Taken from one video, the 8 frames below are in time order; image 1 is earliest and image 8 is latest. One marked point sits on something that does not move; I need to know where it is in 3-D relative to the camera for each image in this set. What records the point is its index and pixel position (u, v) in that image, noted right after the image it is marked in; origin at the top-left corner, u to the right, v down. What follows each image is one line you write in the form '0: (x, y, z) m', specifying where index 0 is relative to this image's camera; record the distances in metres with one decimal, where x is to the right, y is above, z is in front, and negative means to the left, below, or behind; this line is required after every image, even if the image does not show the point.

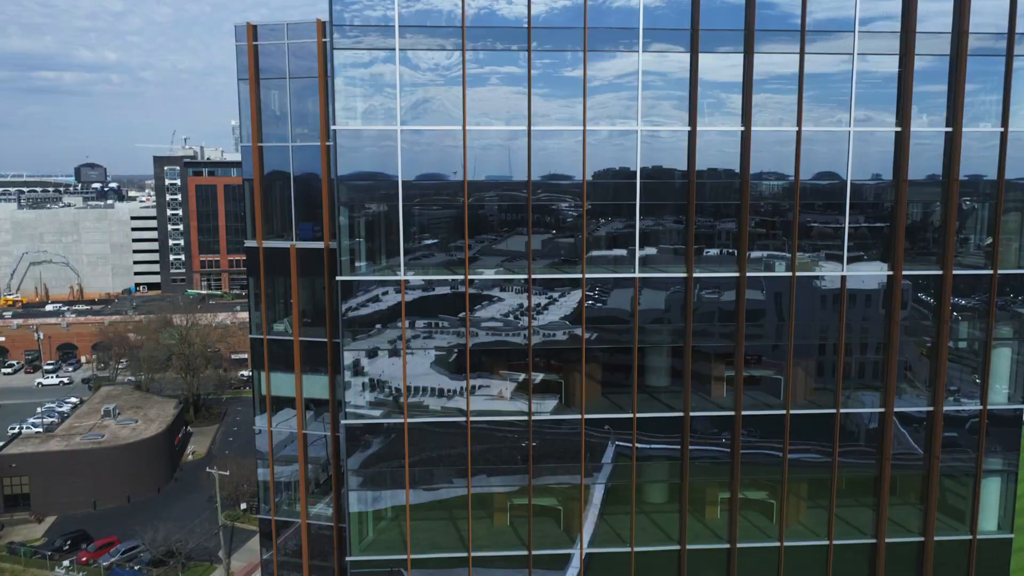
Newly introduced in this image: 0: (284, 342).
0: (-6.8, -1.7, +16.9) m
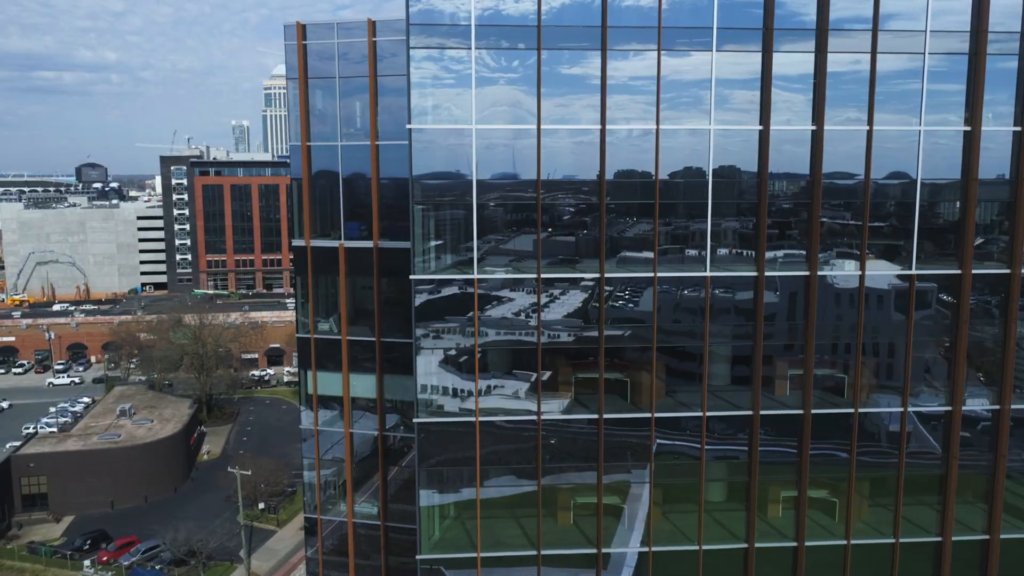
0: (-5.4, -1.7, +16.9) m
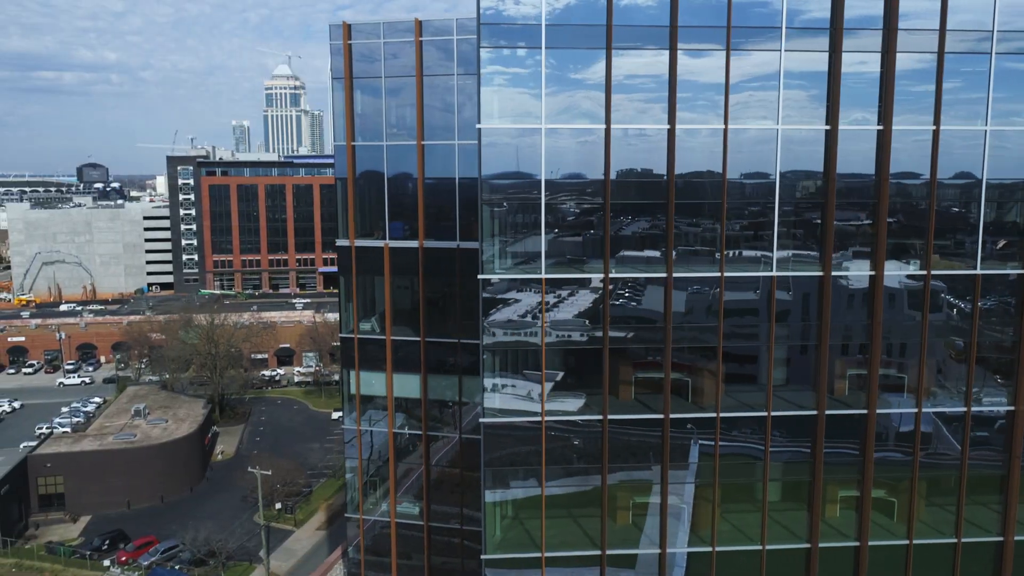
0: (-4.2, -1.7, +16.9) m
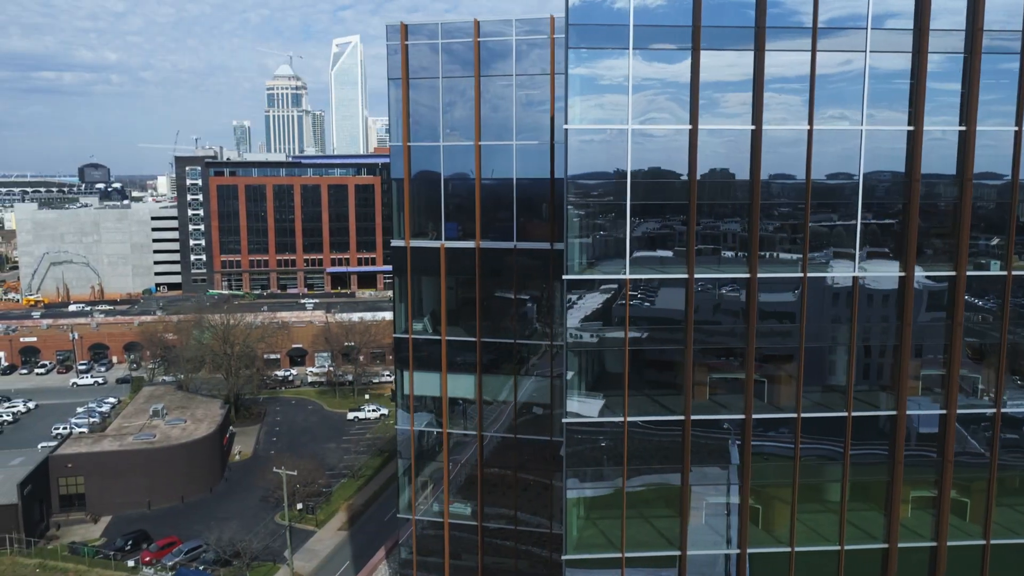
0: (-2.6, -1.7, +16.9) m
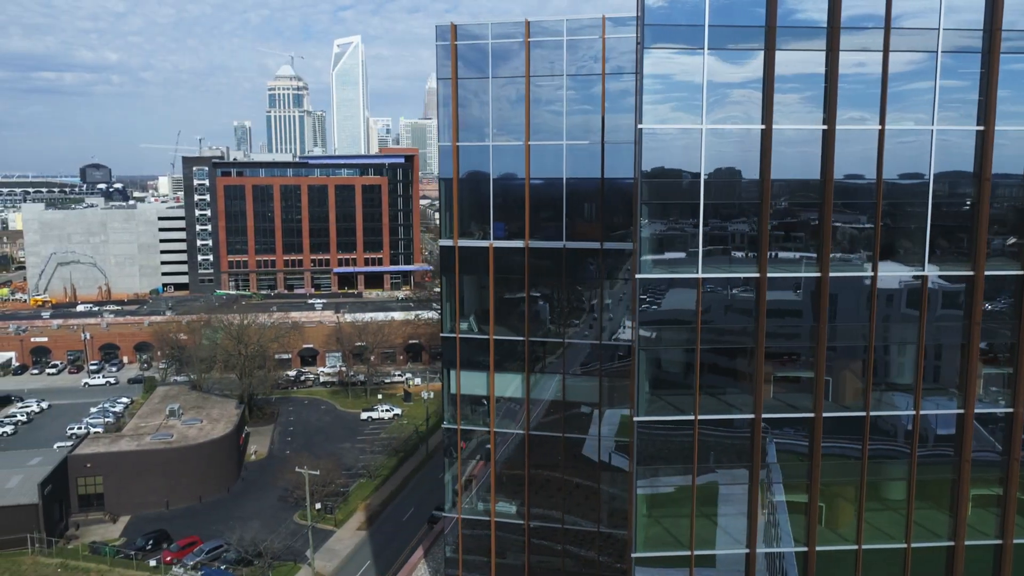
0: (-1.2, -1.7, +17.0) m
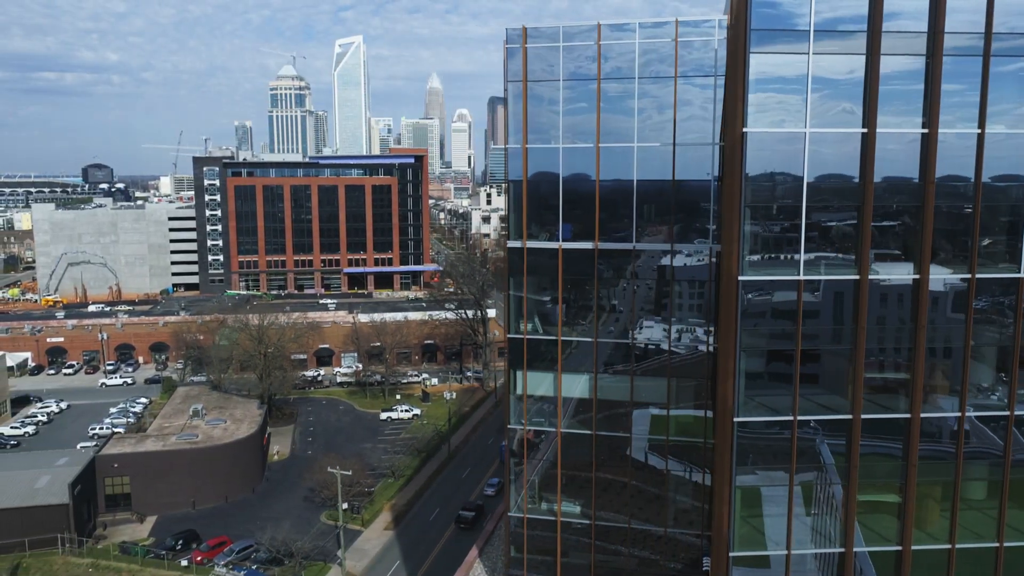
0: (+0.8, -1.7, +17.1) m
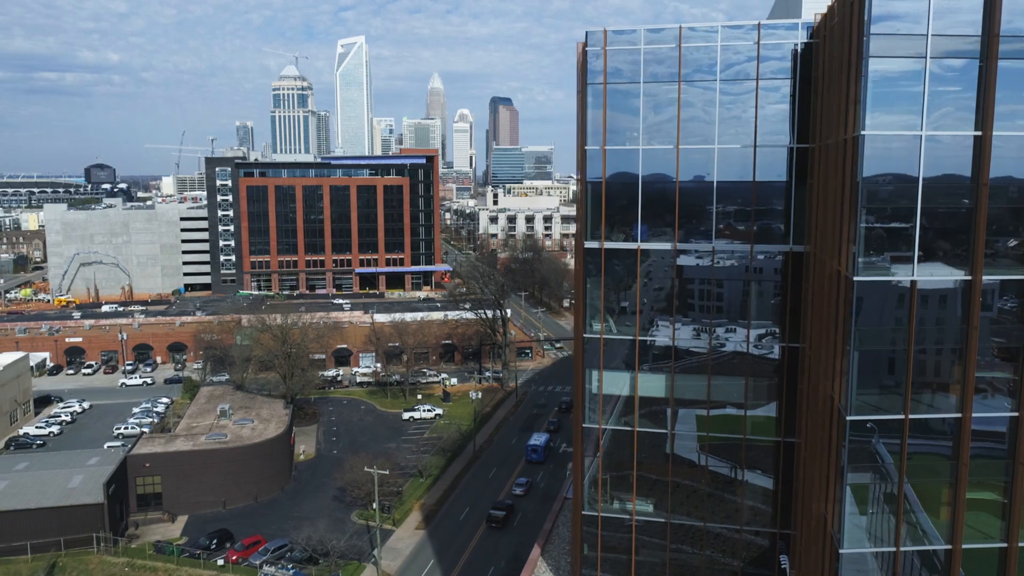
0: (+3.1, -1.7, +17.2) m
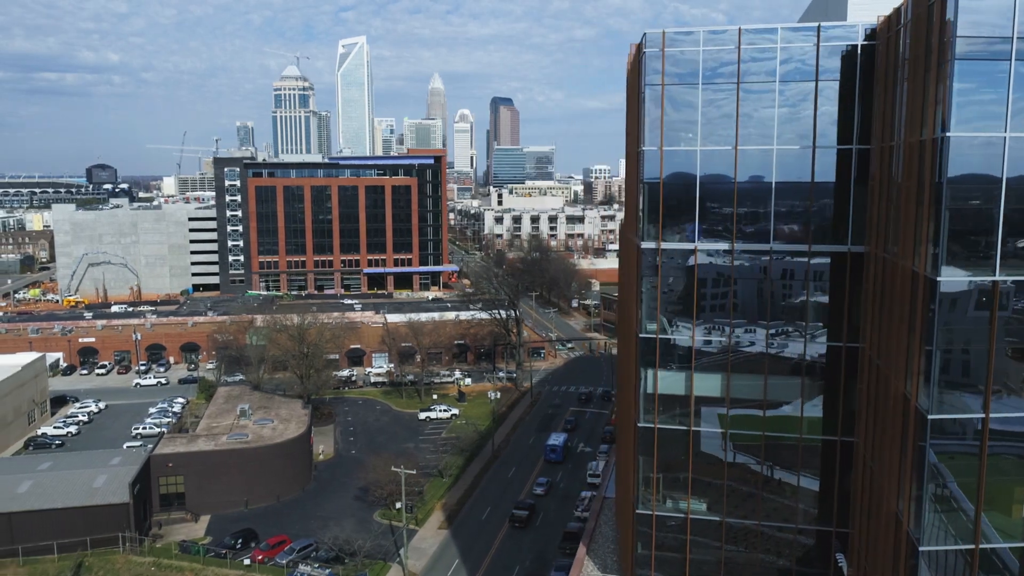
0: (+4.8, -1.7, +17.3) m
